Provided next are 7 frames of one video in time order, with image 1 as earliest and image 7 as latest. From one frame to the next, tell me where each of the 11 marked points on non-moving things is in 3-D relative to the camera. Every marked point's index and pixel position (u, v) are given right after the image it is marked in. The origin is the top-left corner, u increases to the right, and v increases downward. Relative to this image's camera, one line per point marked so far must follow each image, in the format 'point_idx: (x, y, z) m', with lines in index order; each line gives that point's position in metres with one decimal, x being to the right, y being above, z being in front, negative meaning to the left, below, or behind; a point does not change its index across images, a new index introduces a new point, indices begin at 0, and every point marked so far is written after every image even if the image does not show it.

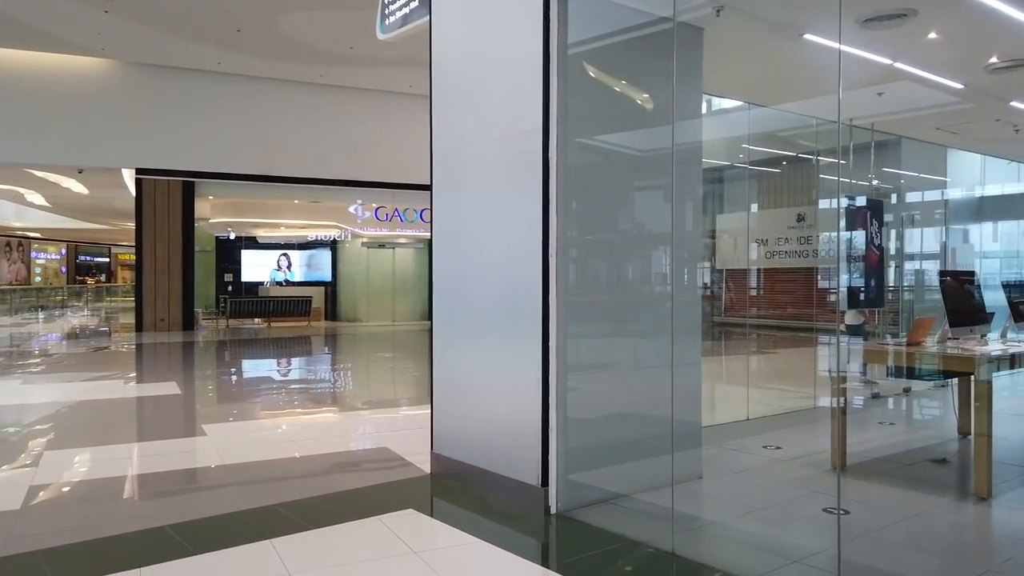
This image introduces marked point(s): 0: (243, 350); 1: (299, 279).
0: (-4.6, -1.1, +13.1) m
1: (-4.5, +0.2, +15.9) m
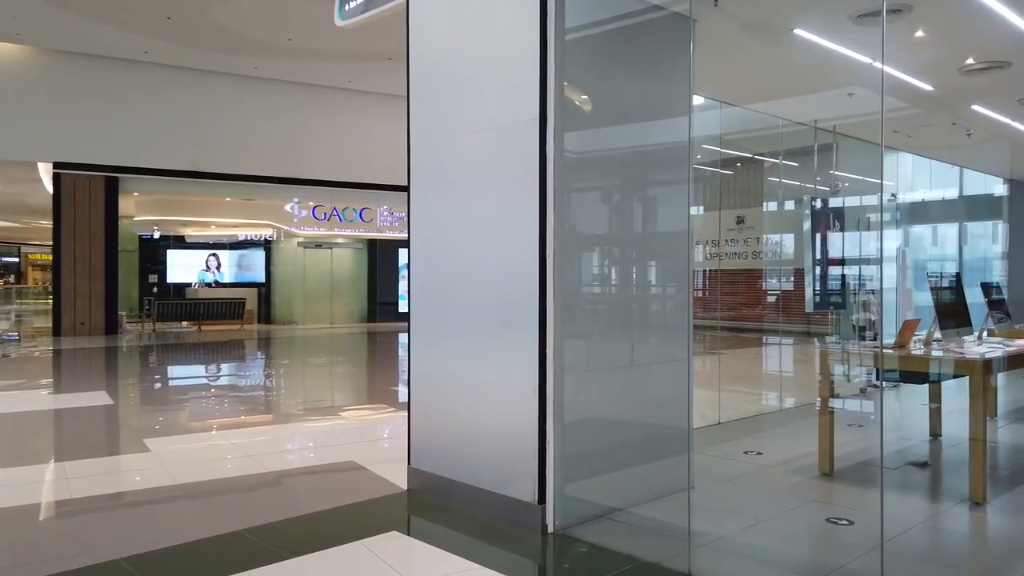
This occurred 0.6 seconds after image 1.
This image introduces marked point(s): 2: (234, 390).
0: (-5.6, -1.1, +12.5) m
1: (-5.6, +0.2, +15.3) m
2: (-3.9, -1.3, +10.4) m
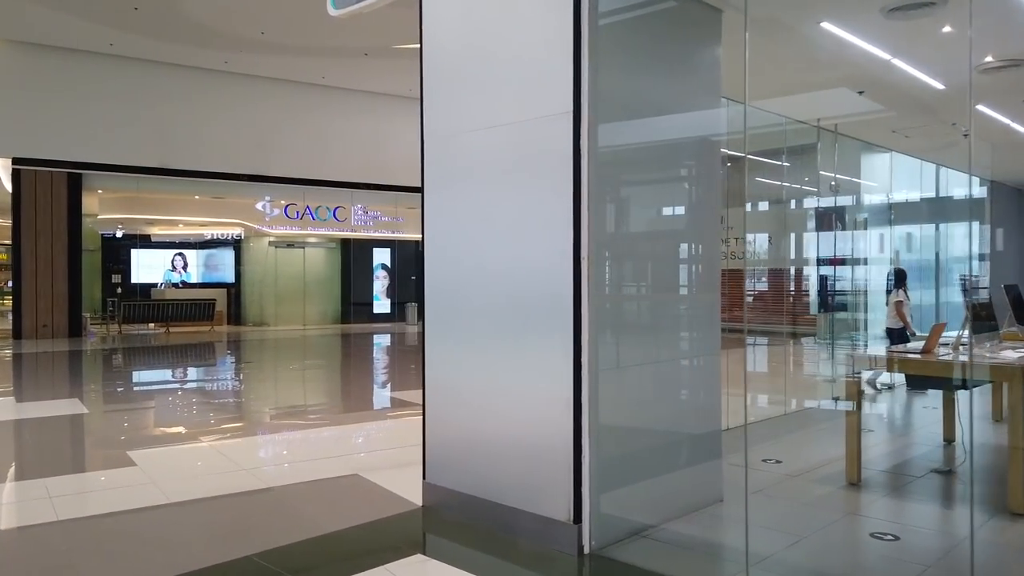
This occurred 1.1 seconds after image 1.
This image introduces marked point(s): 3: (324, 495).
0: (-5.9, -1.1, +12.0) m
1: (-6.1, +0.1, +14.8) m
2: (-4.1, -1.3, +10.0) m
3: (-0.9, -1.0, +3.6) m
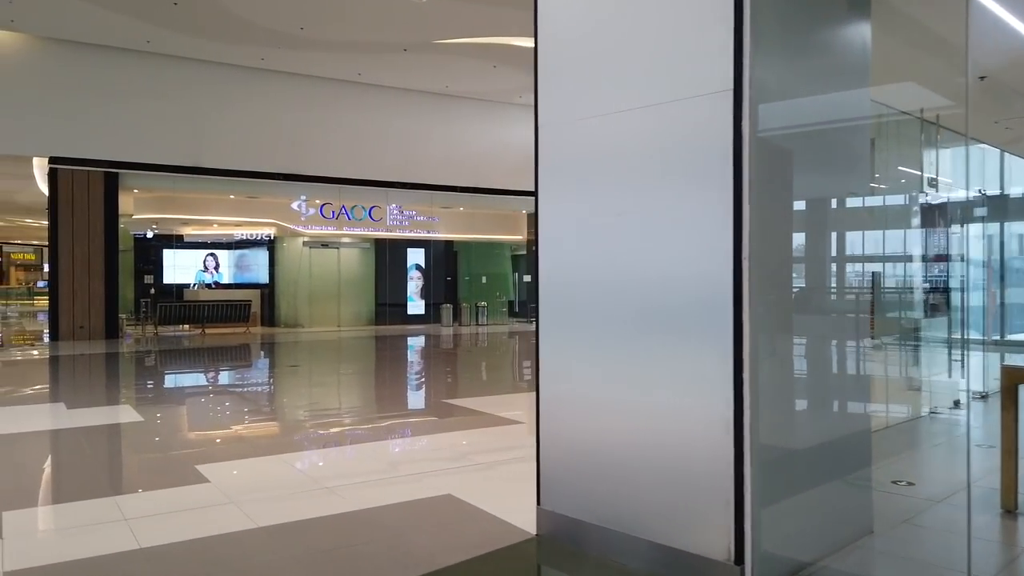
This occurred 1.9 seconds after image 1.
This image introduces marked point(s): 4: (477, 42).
0: (-5.2, -1.1, +11.9) m
1: (-5.4, +0.1, +14.6) m
2: (-3.5, -1.4, +9.8) m
3: (-0.5, -1.0, +3.3) m
4: (-0.5, +3.7, +11.5) m
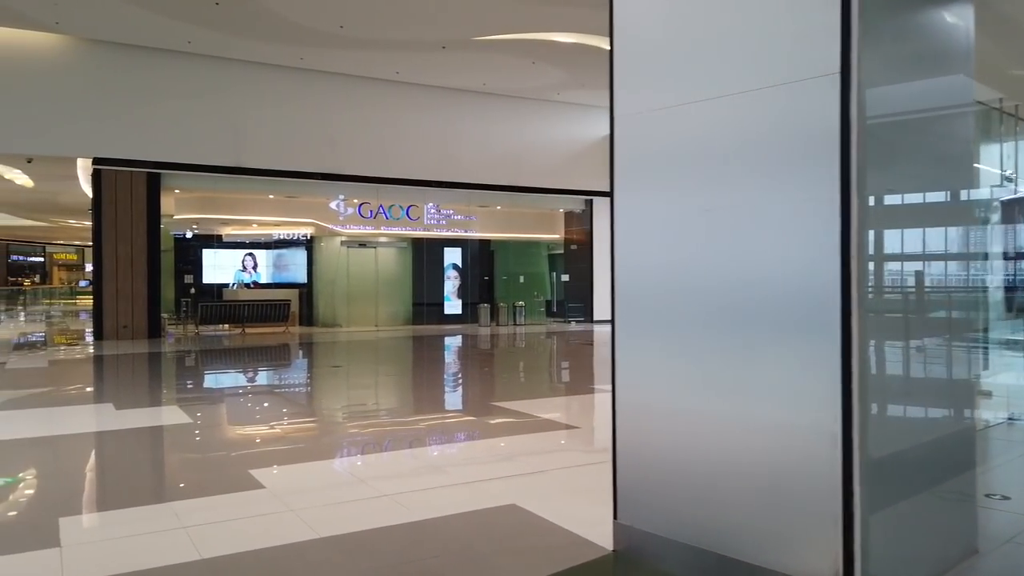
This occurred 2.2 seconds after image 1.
0: (-4.6, -1.1, +11.9) m
1: (-4.7, +0.1, +14.7) m
2: (-3.0, -1.4, +9.8) m
3: (-0.2, -1.0, +3.2) m
4: (0.0, +3.7, +11.4) m
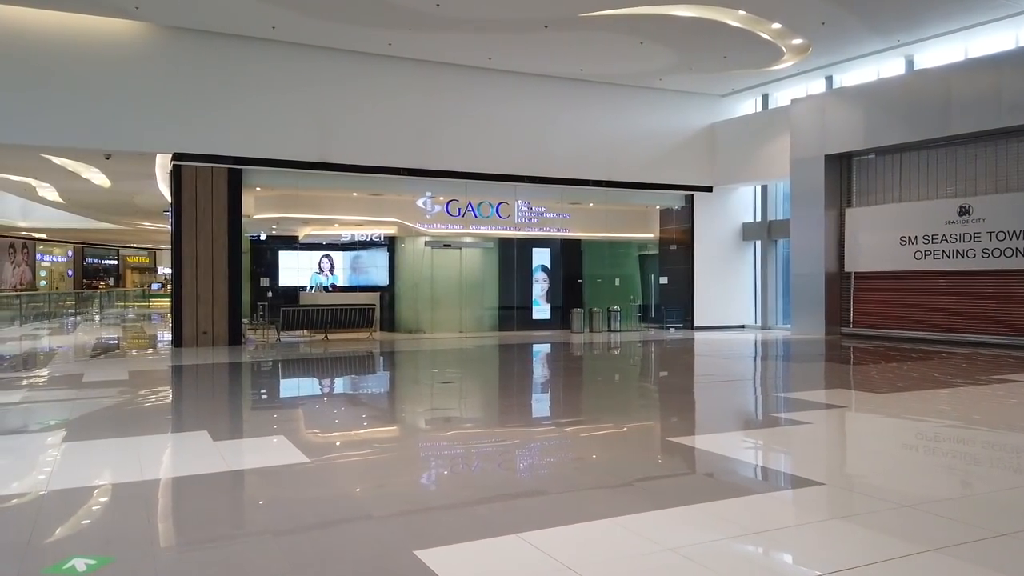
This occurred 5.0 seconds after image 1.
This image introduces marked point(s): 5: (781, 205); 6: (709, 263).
0: (-3.1, -1.2, +11.1) m
1: (-2.9, +0.1, +13.8) m
2: (-1.6, -1.4, +8.8) m
3: (+0.7, -1.0, +2.0) m
4: (+1.5, +3.6, +10.2) m
5: (+5.5, +1.7, +15.7) m
6: (+4.0, +0.5, +15.5) m
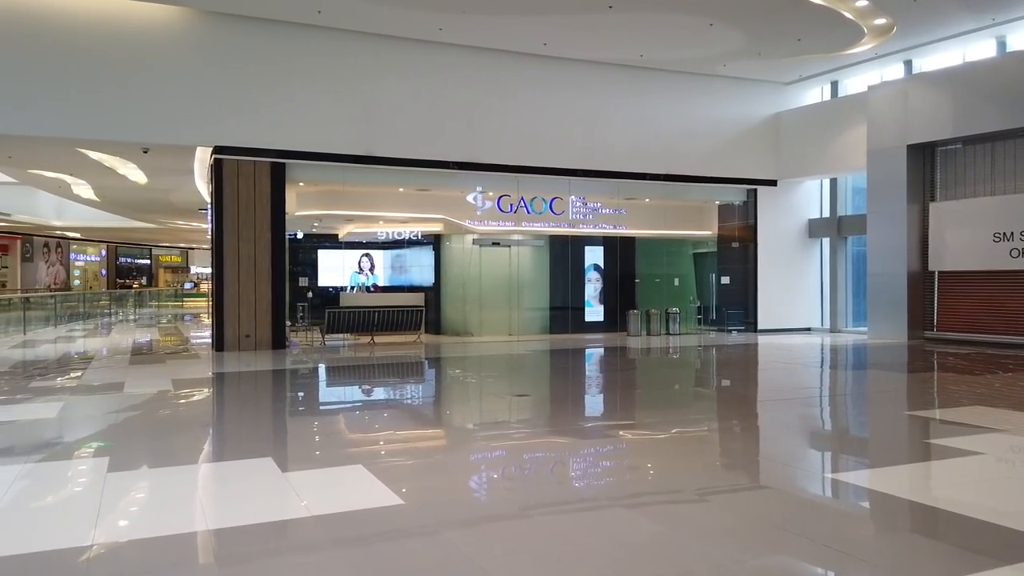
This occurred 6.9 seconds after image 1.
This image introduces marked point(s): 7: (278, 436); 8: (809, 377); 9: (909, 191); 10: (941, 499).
0: (-2.3, -1.2, +10.4) m
1: (-2.0, +0.1, +13.2) m
2: (-0.9, -1.4, +8.1) m
3: (+1.2, -1.0, +1.3) m
4: (+2.3, +3.6, +9.4) m
5: (+6.5, +1.7, +14.8) m
6: (+4.9, +0.5, +14.6) m
7: (-2.0, -1.3, +6.7) m
8: (+4.2, -1.2, +10.5) m
9: (+6.1, +1.5, +11.8) m
10: (+2.6, -1.3, +4.7) m
